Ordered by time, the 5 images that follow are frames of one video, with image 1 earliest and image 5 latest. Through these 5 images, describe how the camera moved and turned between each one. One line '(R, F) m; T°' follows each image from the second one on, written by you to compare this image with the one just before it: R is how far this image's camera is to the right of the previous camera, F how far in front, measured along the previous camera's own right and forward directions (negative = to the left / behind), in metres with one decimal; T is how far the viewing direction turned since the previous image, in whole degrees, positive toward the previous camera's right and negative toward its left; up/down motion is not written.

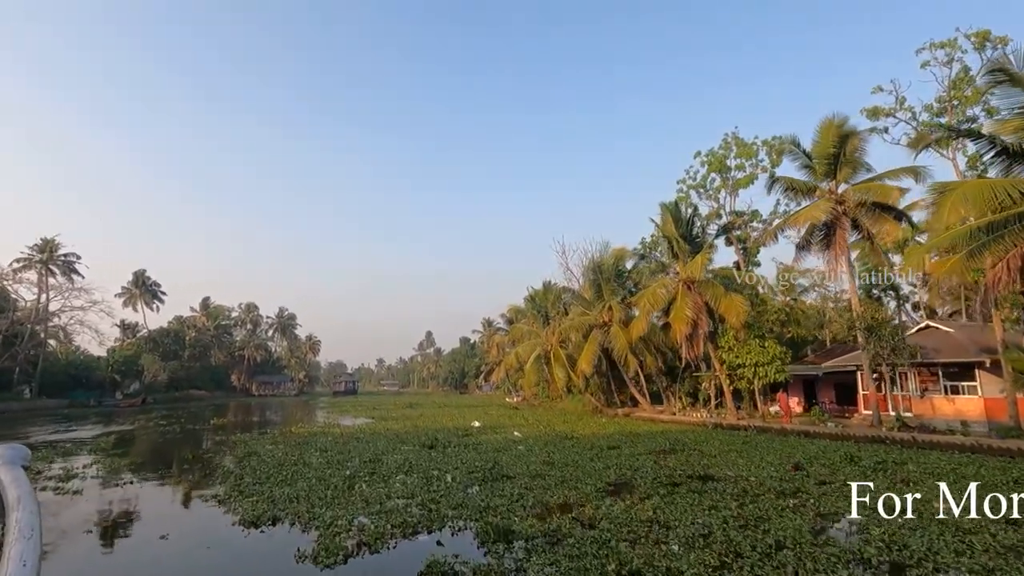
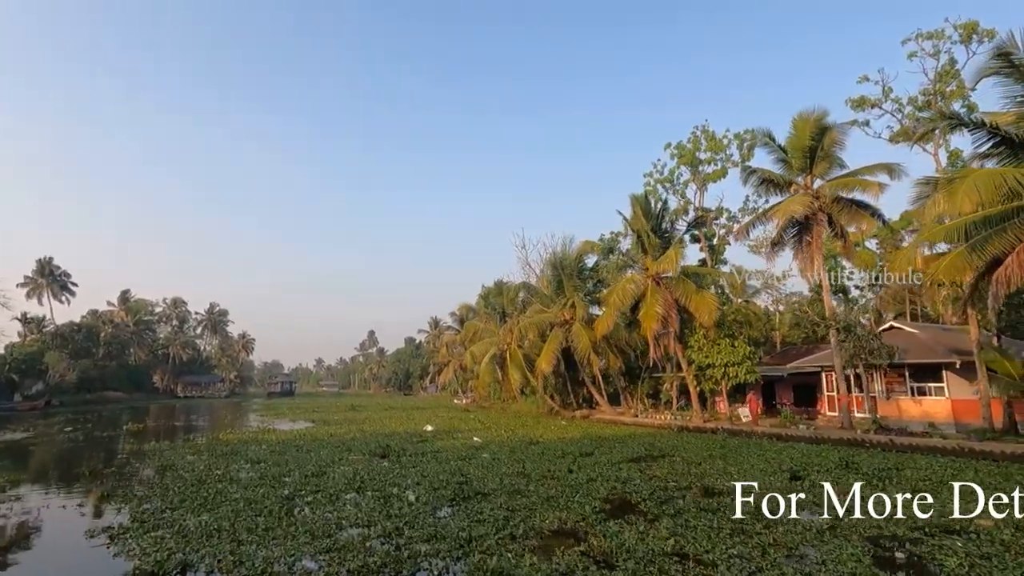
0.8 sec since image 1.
(-0.6, +1.8) m; +6°
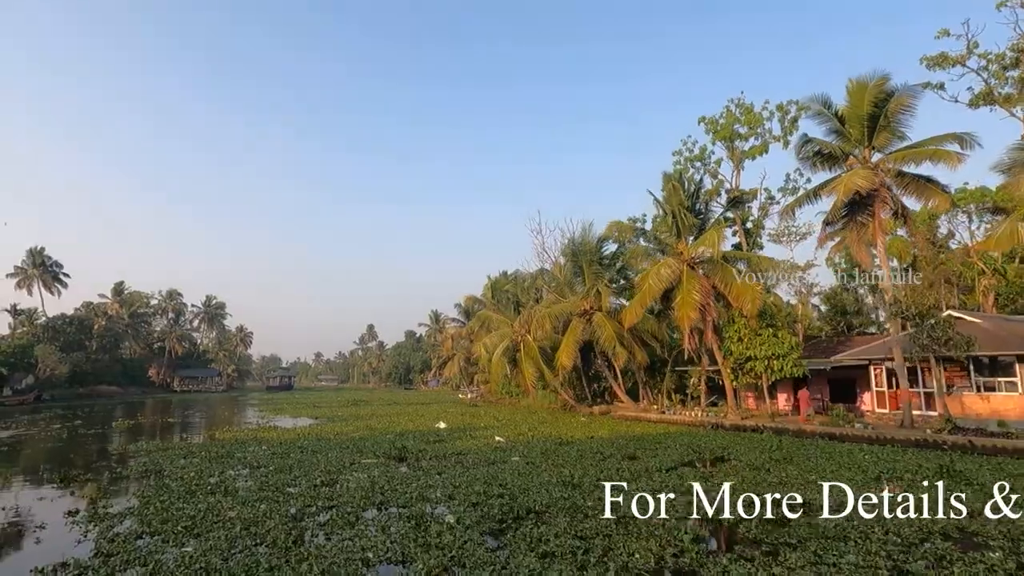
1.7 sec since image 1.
(-0.9, +1.9) m; 0°
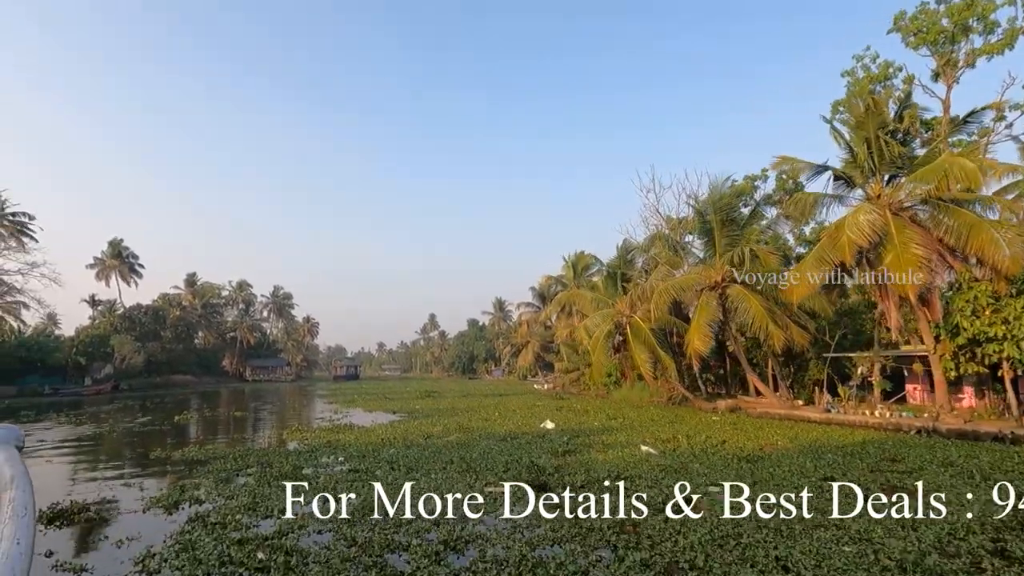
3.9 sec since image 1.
(-2.3, +4.5) m; -6°
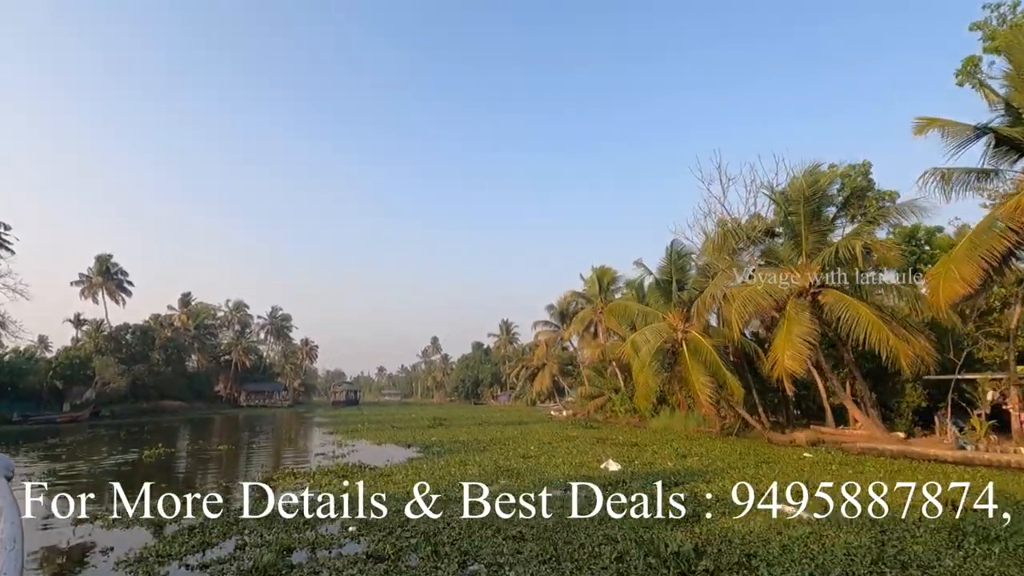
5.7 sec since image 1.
(-1.4, +3.8) m; 0°
